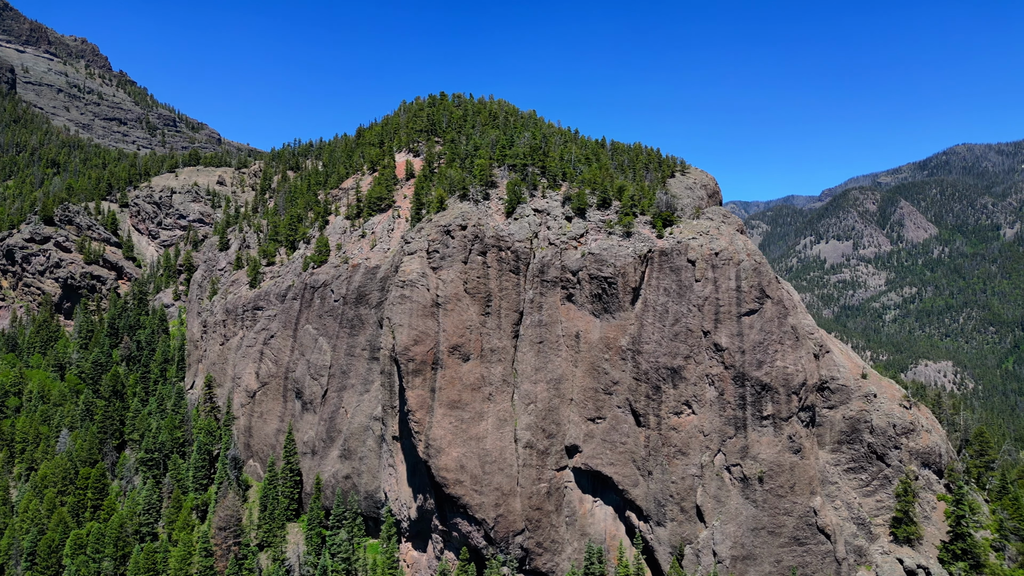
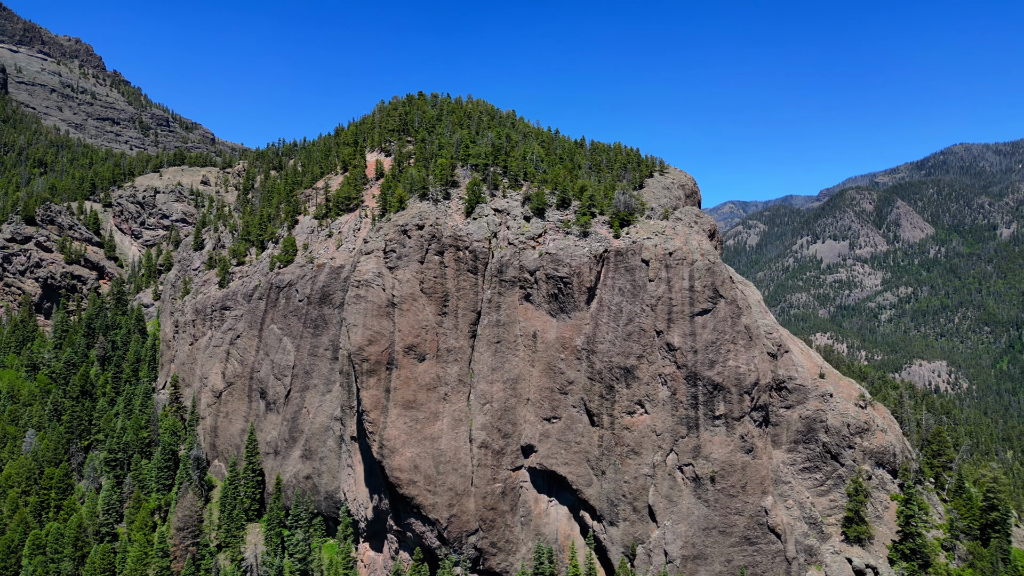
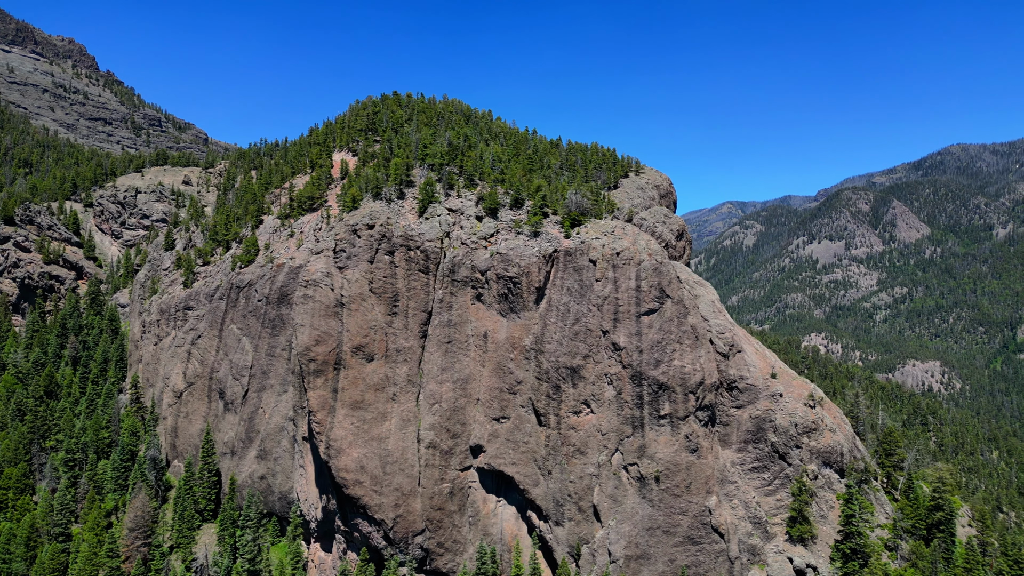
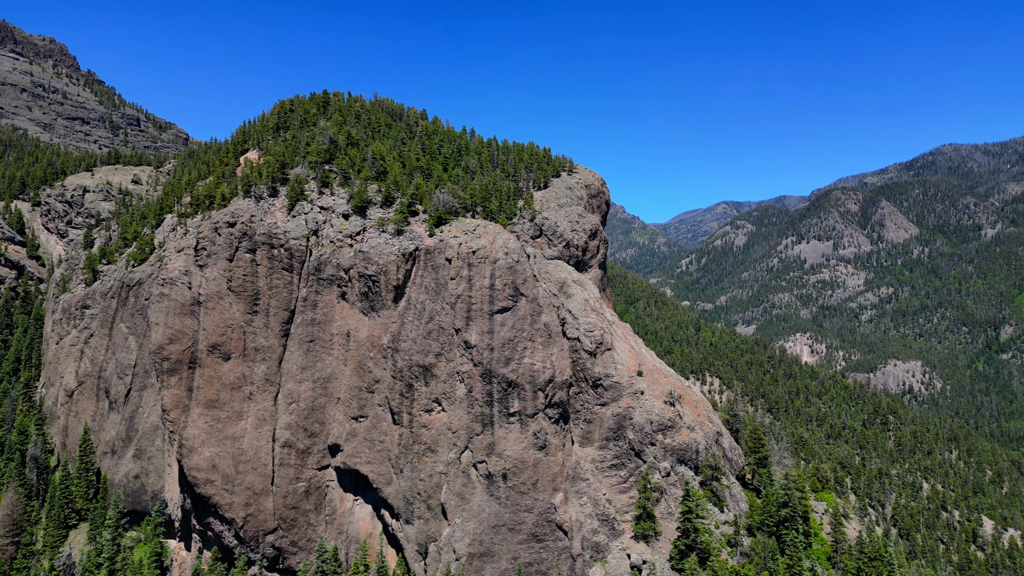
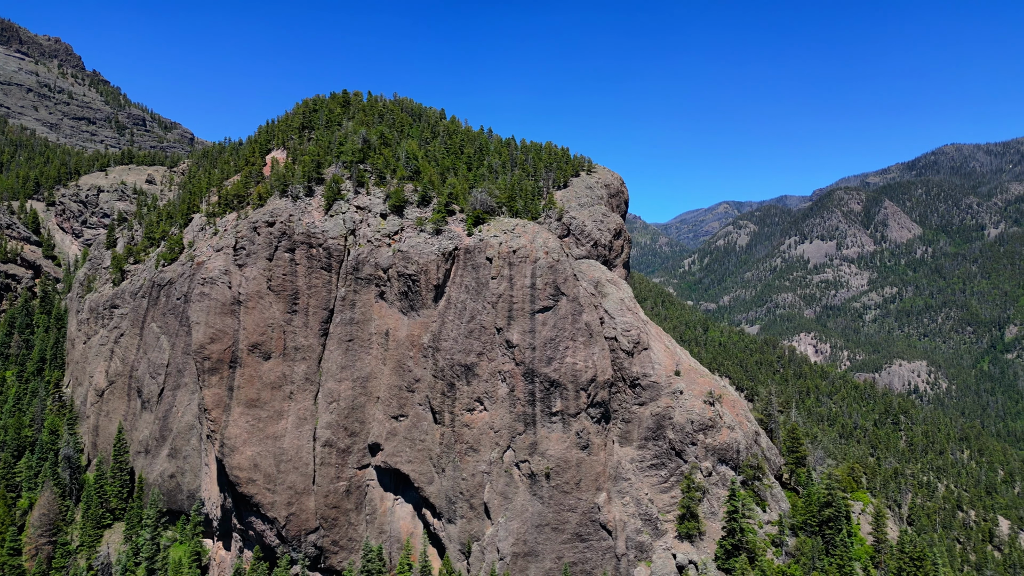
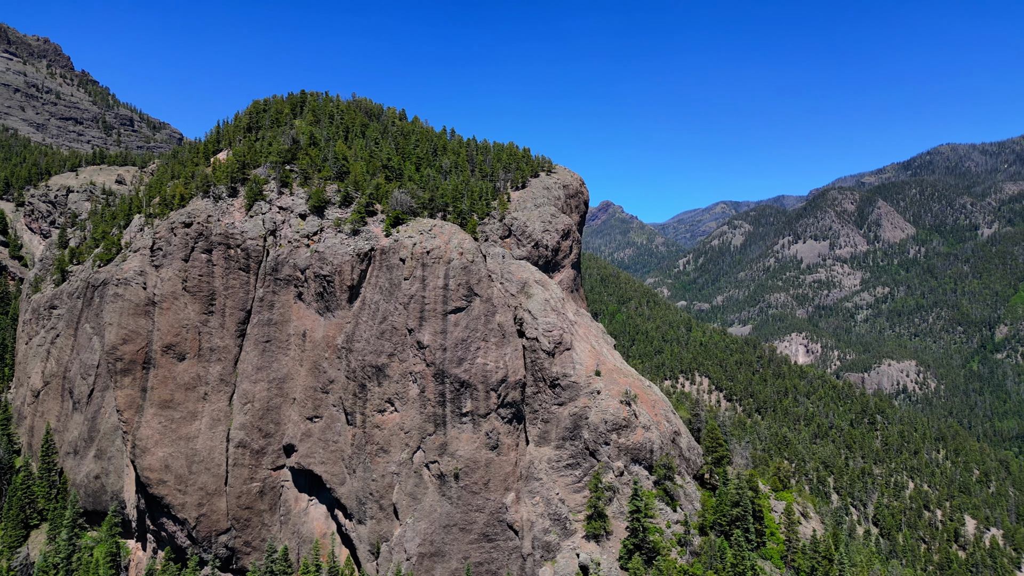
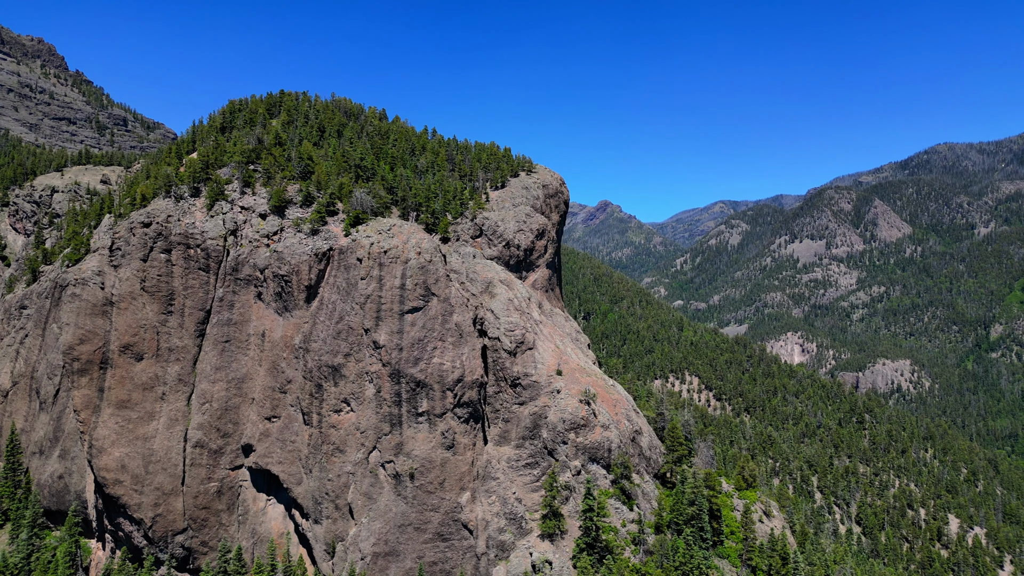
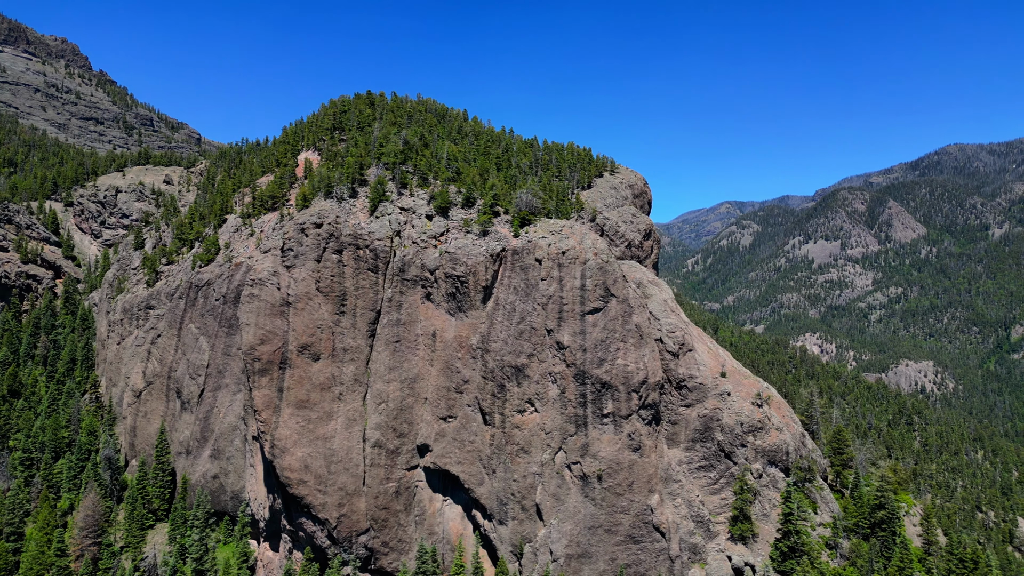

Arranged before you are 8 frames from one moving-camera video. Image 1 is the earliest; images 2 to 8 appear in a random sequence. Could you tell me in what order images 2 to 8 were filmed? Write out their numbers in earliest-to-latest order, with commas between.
2, 3, 8, 5, 4, 6, 7
